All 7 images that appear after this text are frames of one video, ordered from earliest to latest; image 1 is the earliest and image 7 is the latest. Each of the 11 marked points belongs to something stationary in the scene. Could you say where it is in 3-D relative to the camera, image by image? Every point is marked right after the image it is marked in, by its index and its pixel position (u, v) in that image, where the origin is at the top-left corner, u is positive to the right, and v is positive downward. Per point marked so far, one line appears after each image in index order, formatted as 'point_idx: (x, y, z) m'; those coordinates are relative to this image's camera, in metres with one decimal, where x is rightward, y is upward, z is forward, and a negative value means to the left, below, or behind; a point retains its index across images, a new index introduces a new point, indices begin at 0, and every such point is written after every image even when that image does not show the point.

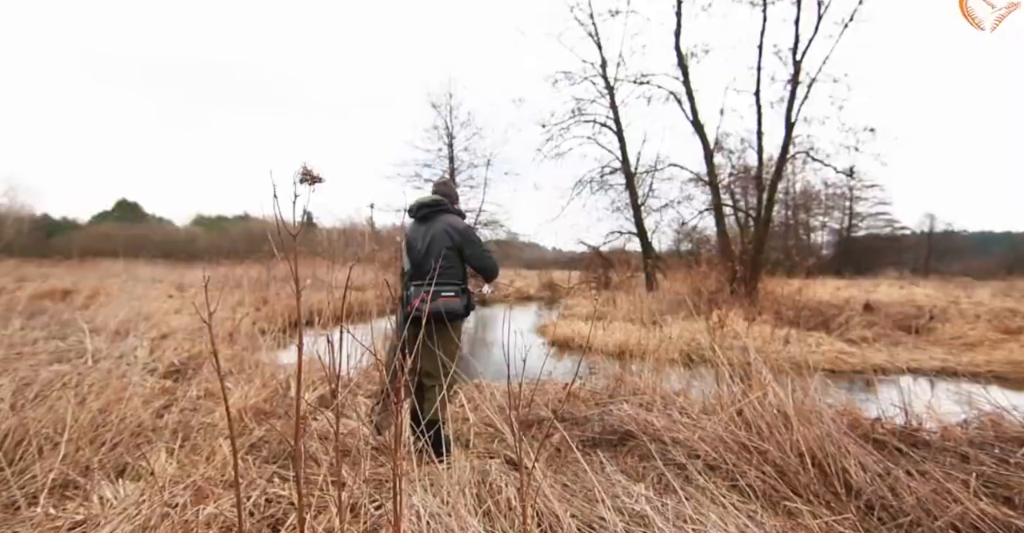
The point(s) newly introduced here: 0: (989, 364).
0: (+8.7, -1.8, +9.5) m
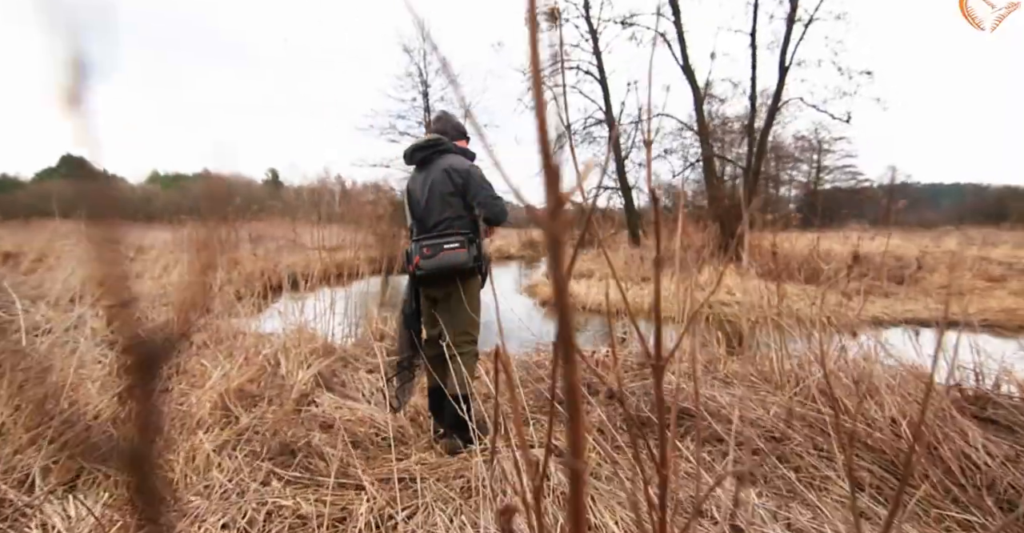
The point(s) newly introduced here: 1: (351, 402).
0: (+8.6, -0.8, +9.5) m
1: (-1.0, -0.9, +3.2) m
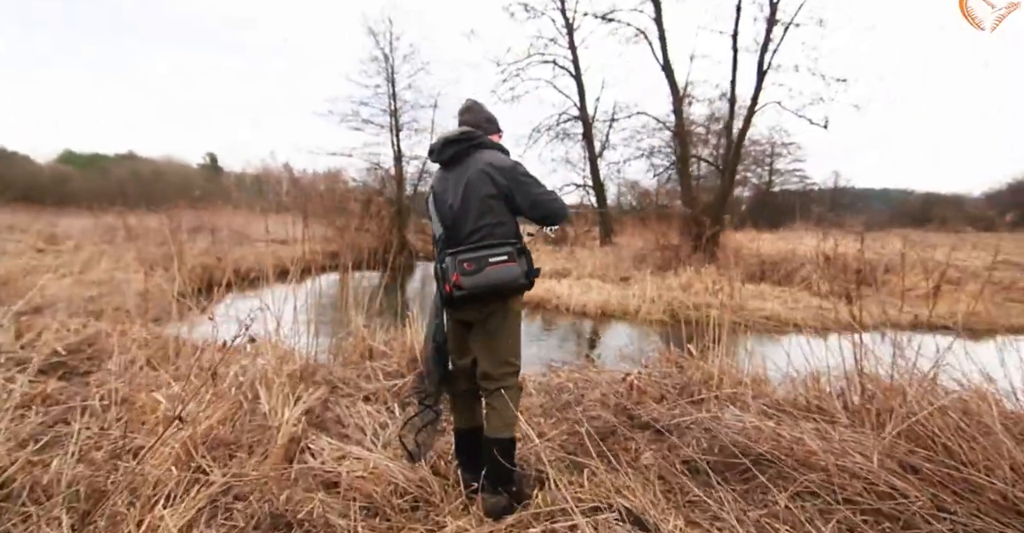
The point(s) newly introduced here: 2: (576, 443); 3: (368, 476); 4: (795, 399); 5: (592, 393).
0: (+8.3, -1.0, +9.7) m
1: (-0.8, -0.9, +2.6) m
2: (+0.4, -1.0, +2.9) m
3: (-0.7, -1.0, +2.4) m
4: (+1.9, -0.9, +3.4) m
5: (+0.5, -0.9, +3.6) m
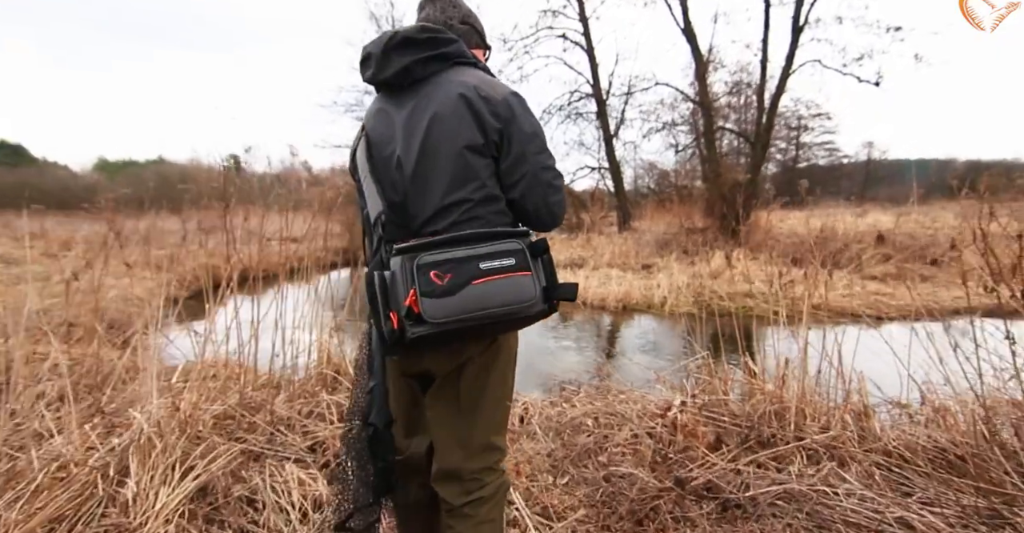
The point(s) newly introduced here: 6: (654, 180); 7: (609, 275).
0: (+8.5, -0.5, +8.4) m
1: (-0.8, -1.0, +1.7) m
2: (+0.3, -1.0, +2.0) m
3: (-0.7, -1.0, +1.5) m
4: (+1.9, -0.8, +2.4) m
5: (+0.5, -0.9, +2.7) m
6: (+4.2, +2.6, +15.3) m
7: (+1.9, -0.2, +10.0) m
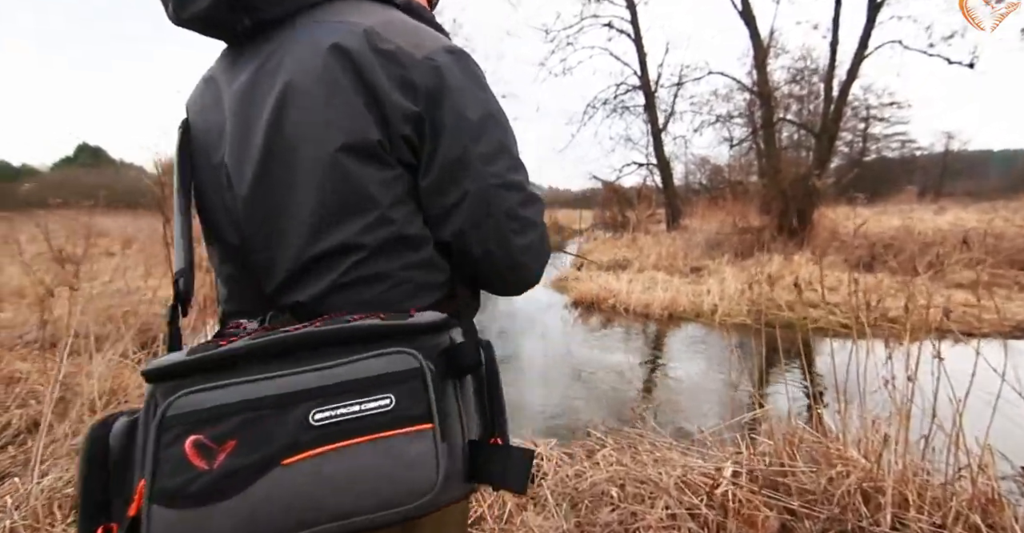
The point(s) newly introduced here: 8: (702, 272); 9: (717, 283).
0: (+9.0, -0.7, +7.1) m
1: (-0.9, -1.1, +1.2) m
2: (+0.3, -1.1, +1.4) m
3: (-0.8, -1.1, +1.0) m
4: (+1.9, -0.9, +1.7) m
5: (+0.5, -1.0, +2.1) m
6: (+5.3, +2.5, +14.3) m
7: (+2.5, -0.3, +9.3) m
8: (+3.5, -0.1, +9.6) m
9: (+3.2, -0.3, +8.2) m
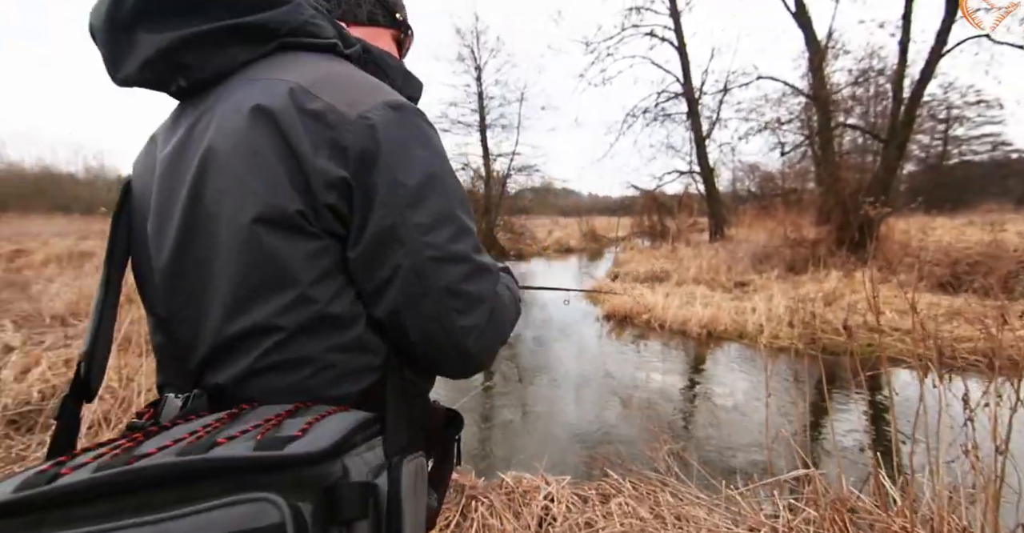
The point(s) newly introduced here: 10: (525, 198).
0: (+9.4, -1.0, +6.2) m
1: (-1.0, -1.2, +1.2) m
2: (+0.2, -1.2, +1.2) m
3: (-0.9, -1.2, +0.9) m
4: (+1.8, -1.1, +1.4) m
5: (+0.5, -1.1, +1.9) m
6: (+6.4, +2.2, +13.7) m
7: (+3.1, -0.5, +8.9) m
8: (+4.1, -0.4, +9.1) m
9: (+3.7, -0.5, +7.8) m
10: (+0.4, +2.1, +16.1) m
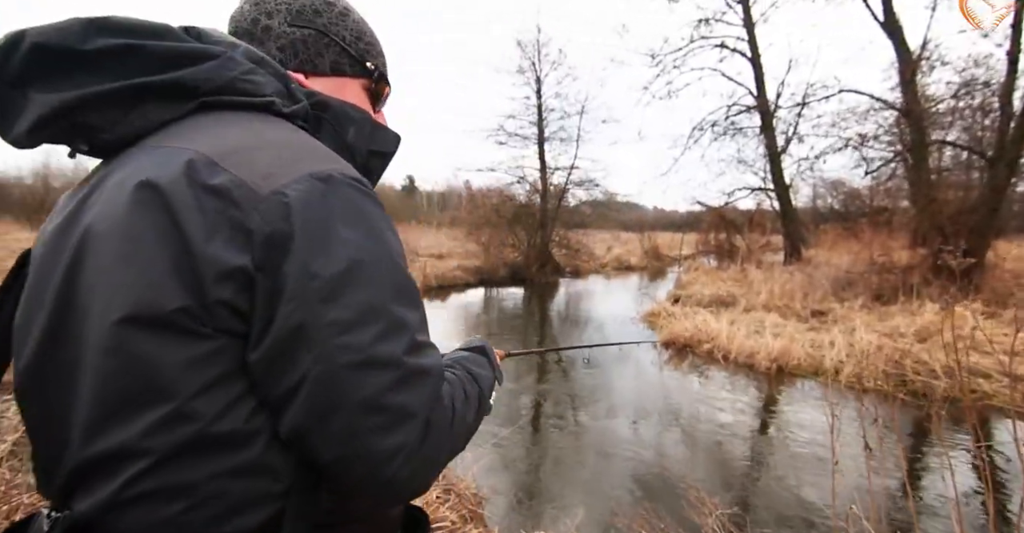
0: (+9.8, -1.6, +4.8) m
1: (-1.0, -1.3, +1.1) m
2: (+0.1, -1.4, +1.0) m
3: (-1.0, -1.3, +0.8) m
4: (+1.8, -1.3, +0.9) m
5: (+0.5, -1.3, +1.6) m
6: (+7.9, +1.6, +12.7) m
7: (+4.0, -0.8, +8.2) m
8: (+5.0, -0.8, +8.4) m
9: (+4.5, -0.9, +7.1) m
10: (+2.3, +1.7, +15.7) m
